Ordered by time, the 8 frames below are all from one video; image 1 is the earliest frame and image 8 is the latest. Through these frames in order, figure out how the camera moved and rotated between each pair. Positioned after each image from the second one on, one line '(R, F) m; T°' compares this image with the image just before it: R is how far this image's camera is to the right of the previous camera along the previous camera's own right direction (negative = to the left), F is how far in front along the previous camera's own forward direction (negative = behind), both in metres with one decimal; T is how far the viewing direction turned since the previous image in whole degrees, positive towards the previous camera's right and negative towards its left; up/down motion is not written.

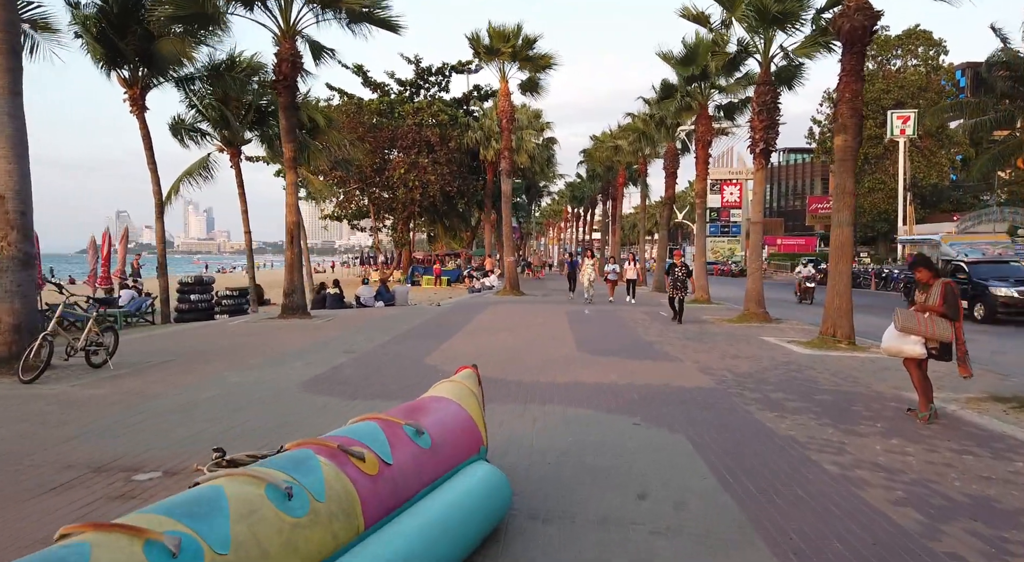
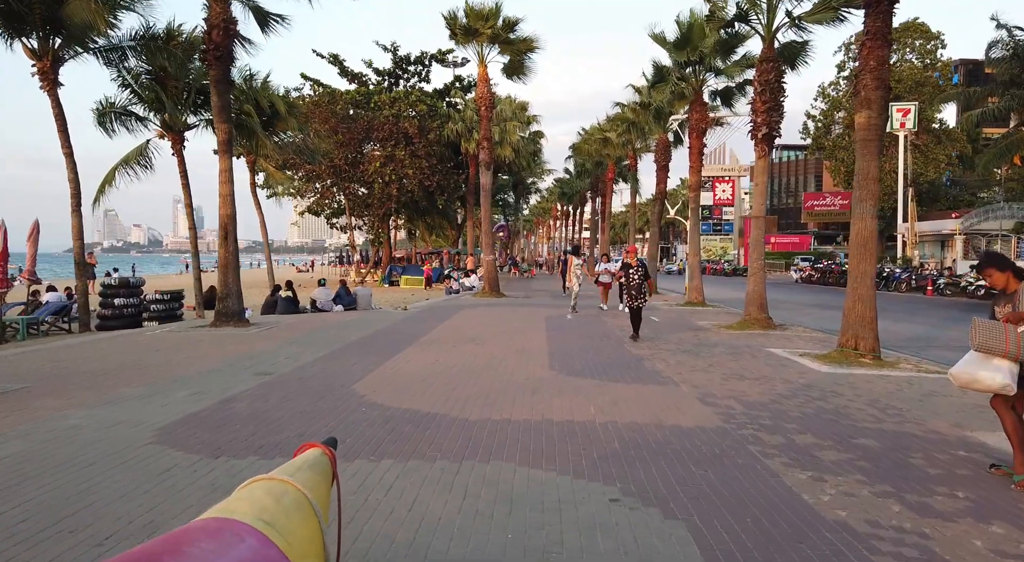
(+0.5, +1.9) m; +1°
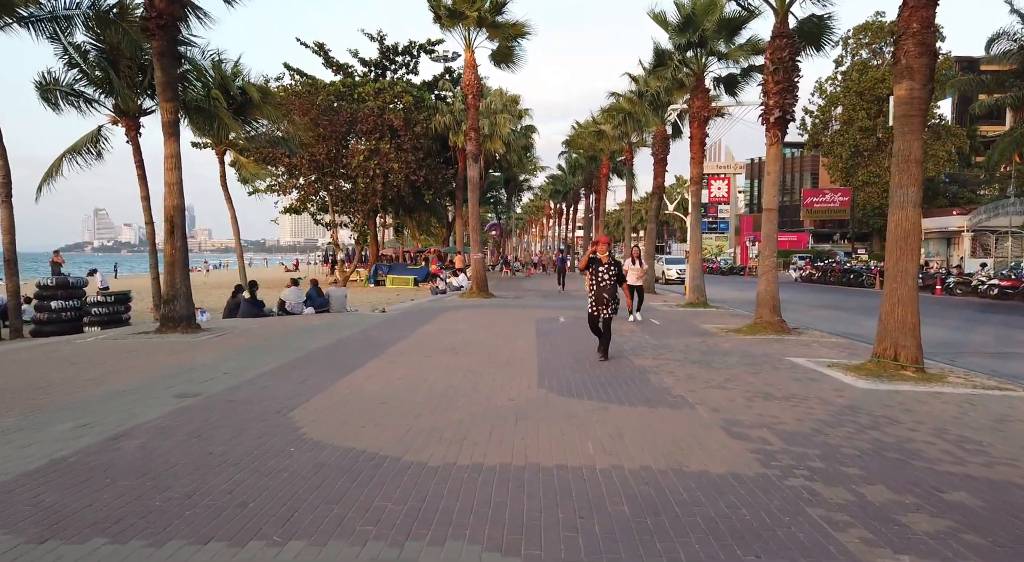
(+0.1, +1.5) m; +1°
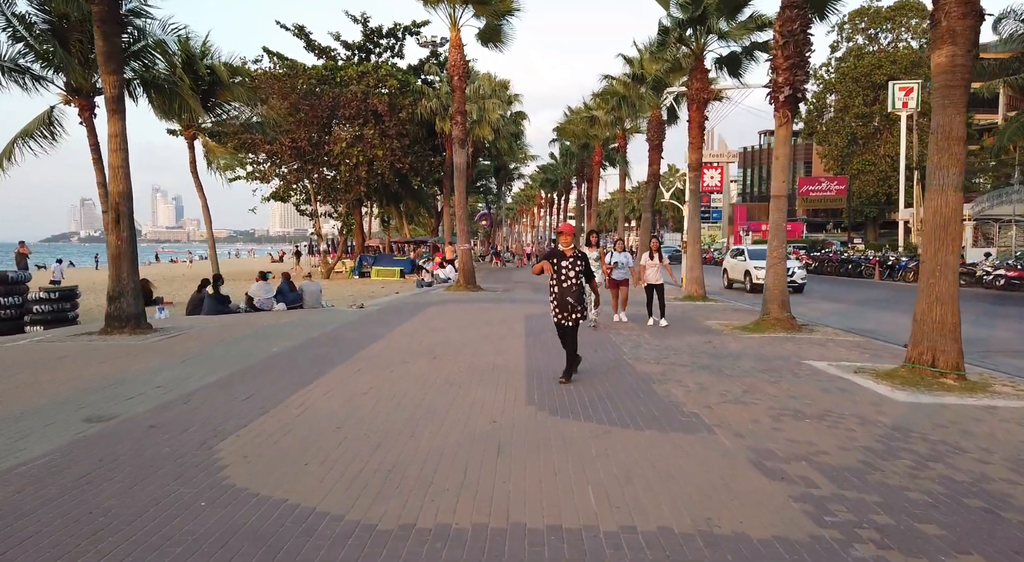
(+0.1, +1.1) m; +1°
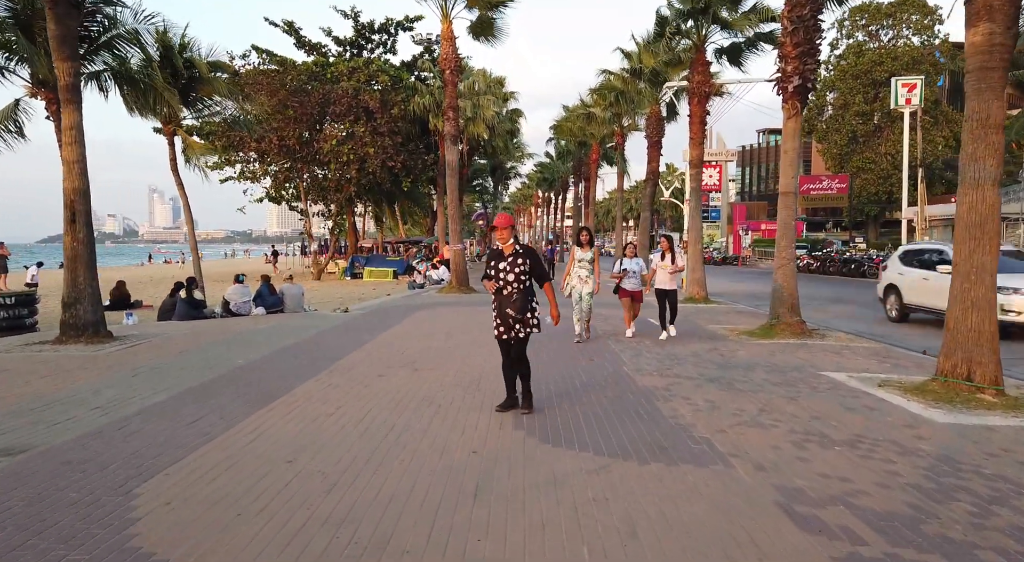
(+0.1, +0.8) m; 0°
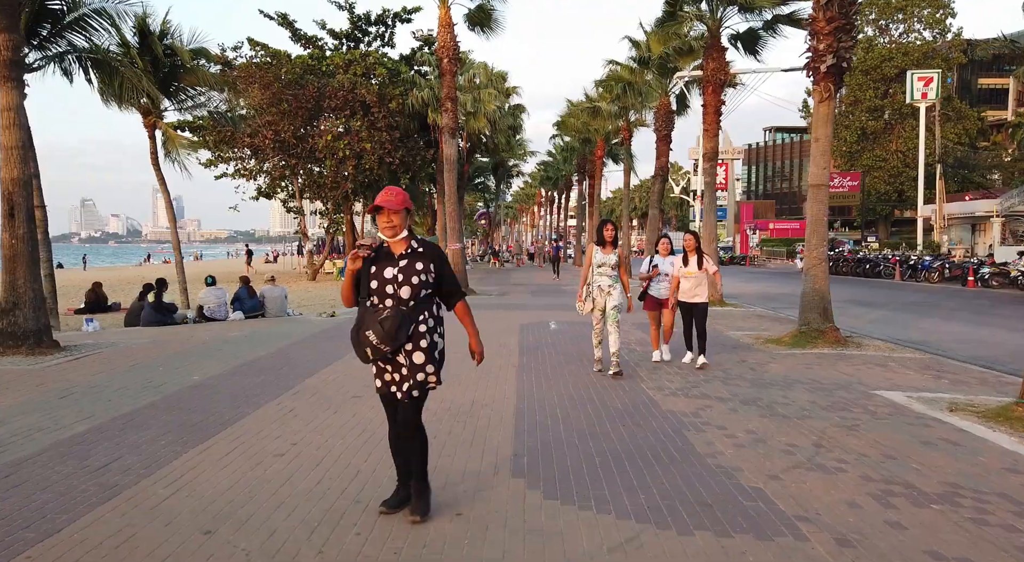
(0.0, +1.2) m; 0°
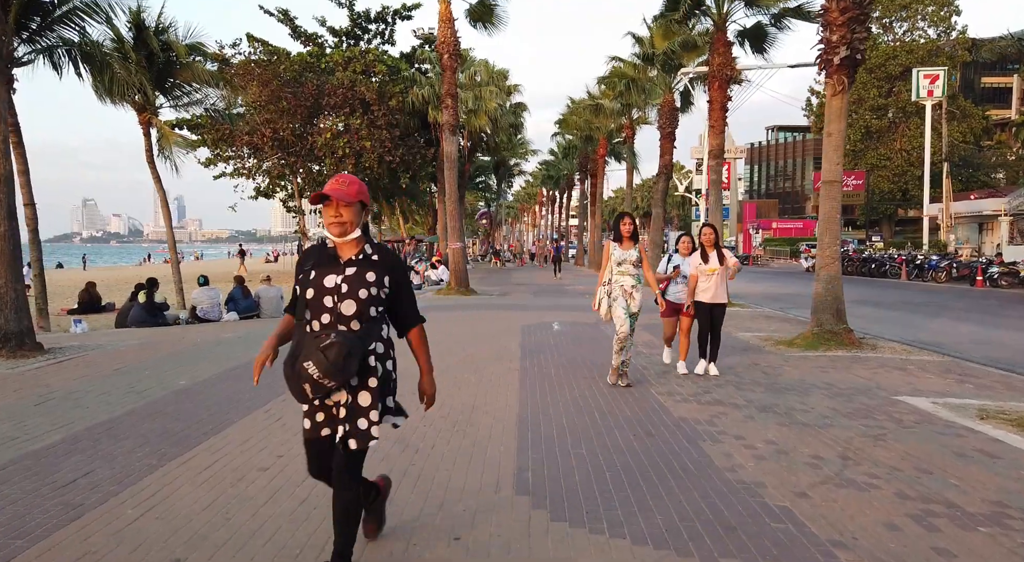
(0.0, +0.4) m; 0°
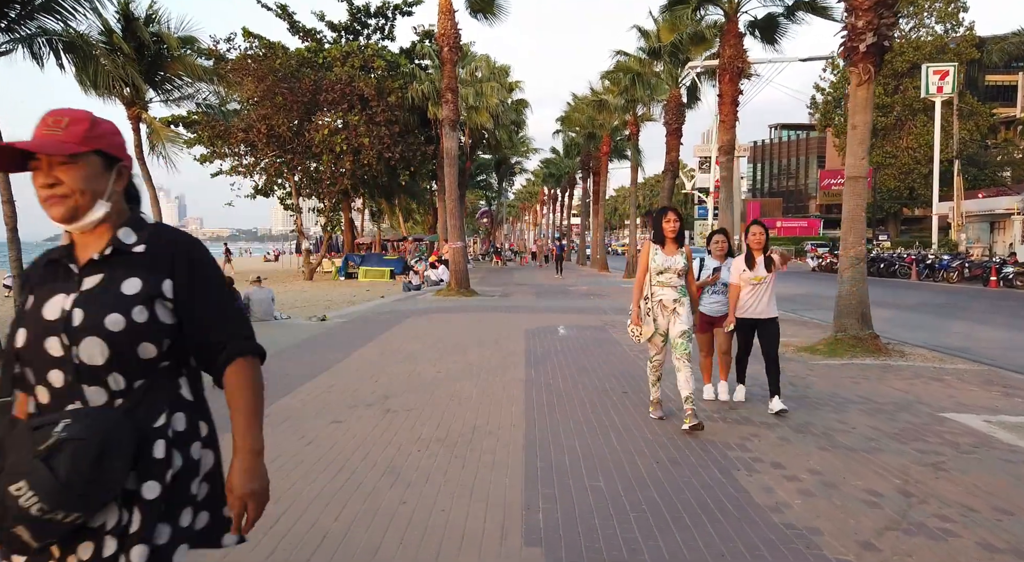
(0.0, +0.6) m; 0°
